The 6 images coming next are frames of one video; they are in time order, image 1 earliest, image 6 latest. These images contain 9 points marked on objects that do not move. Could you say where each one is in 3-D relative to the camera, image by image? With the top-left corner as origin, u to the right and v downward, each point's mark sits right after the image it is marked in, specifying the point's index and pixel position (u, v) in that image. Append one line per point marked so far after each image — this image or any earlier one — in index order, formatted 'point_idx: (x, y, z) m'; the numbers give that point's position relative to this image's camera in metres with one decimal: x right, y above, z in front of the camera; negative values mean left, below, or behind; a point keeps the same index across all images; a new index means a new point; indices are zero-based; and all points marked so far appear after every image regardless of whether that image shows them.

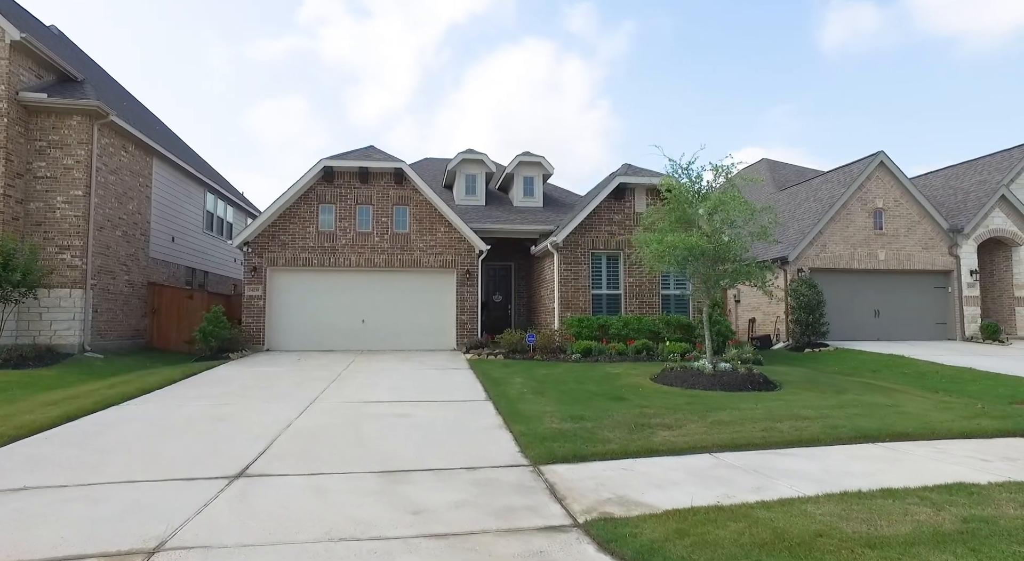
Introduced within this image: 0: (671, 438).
0: (+1.8, -1.7, +6.0) m
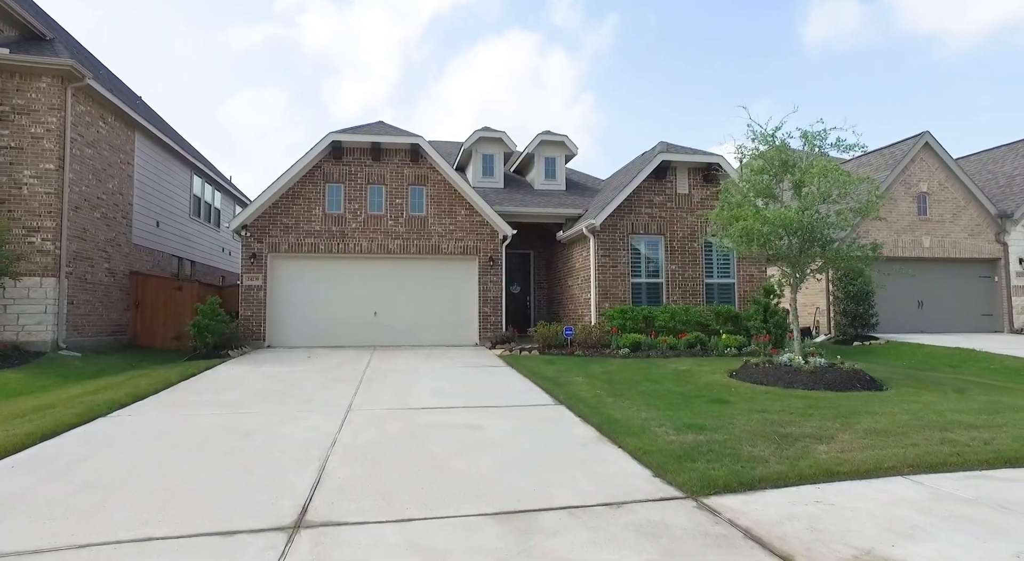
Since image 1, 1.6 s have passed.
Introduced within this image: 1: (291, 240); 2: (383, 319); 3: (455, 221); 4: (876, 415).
0: (+2.8, -1.5, +4.7) m
1: (-5.7, +1.0, +14.0) m
2: (-3.4, -1.0, +14.5) m
3: (-1.5, +1.6, +14.7) m
4: (+3.9, -1.5, +5.9) m
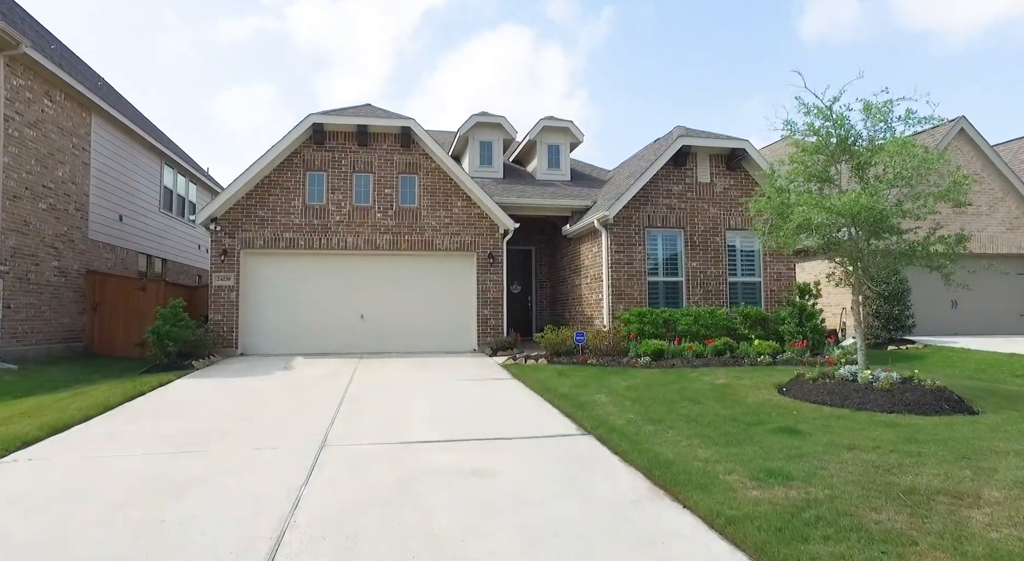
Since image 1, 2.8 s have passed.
0: (+3.0, -1.5, +3.3) m
1: (-5.7, +1.1, +12.5) m
2: (-3.4, -1.0, +13.0) m
3: (-1.5, +1.7, +13.2) m
4: (+4.1, -1.5, +4.5) m
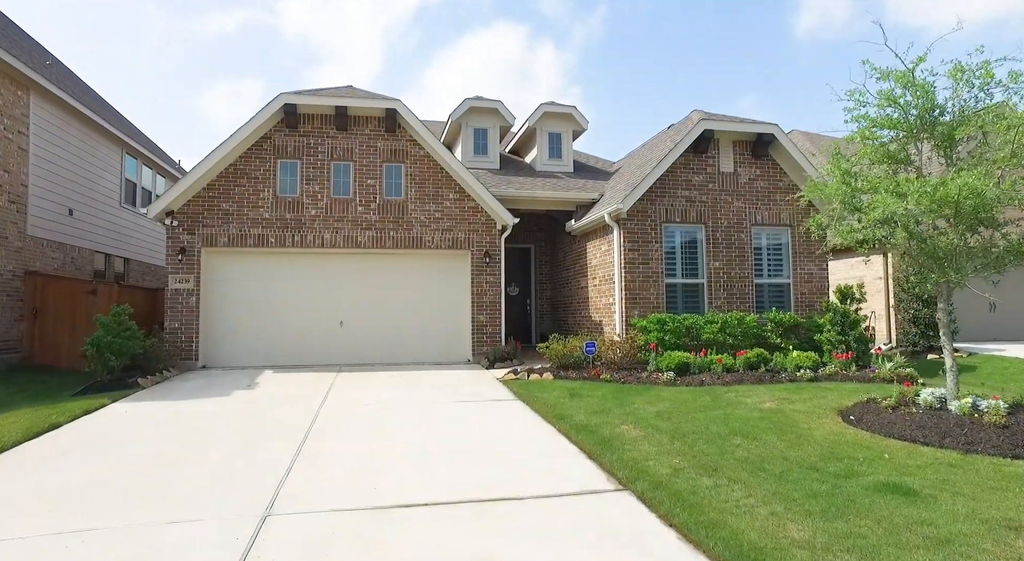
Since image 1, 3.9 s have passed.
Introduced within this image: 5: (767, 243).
0: (+3.2, -1.5, +1.9) m
1: (-5.7, +1.0, +11.0) m
2: (-3.4, -1.1, +11.5) m
3: (-1.5, +1.6, +11.8) m
4: (+4.2, -1.5, +3.1) m
5: (+5.3, +0.8, +11.3) m
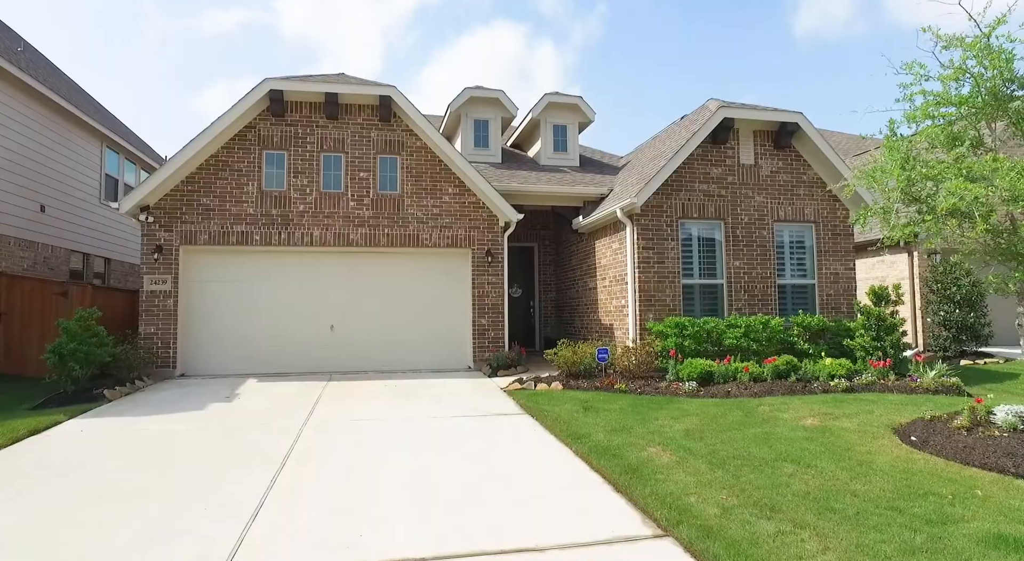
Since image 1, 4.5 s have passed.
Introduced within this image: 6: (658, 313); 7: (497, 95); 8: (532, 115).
0: (+3.3, -1.5, +1.1) m
1: (-5.6, +1.0, +10.2) m
2: (-3.3, -1.1, +10.7) m
3: (-1.5, +1.6, +10.9) m
4: (+4.3, -1.5, +2.4) m
5: (+5.4, +0.8, +10.5) m
6: (+2.6, -0.6, +9.6) m
7: (-0.4, +4.5, +13.1) m
8: (+0.5, +4.1, +13.6) m
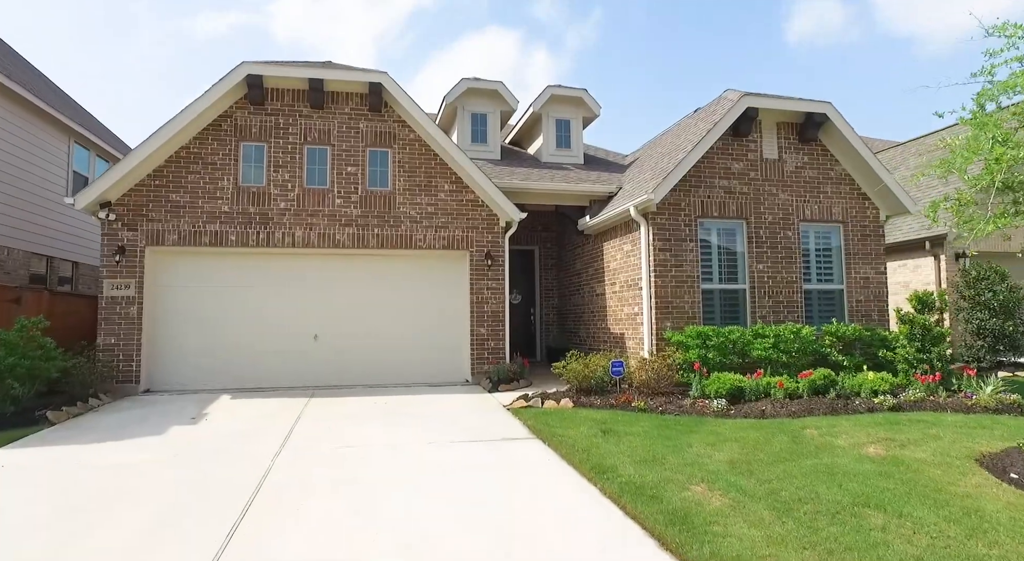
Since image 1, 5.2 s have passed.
0: (+3.5, -1.5, +0.2) m
1: (-5.6, +0.9, +9.2) m
2: (-3.3, -1.2, +9.7) m
3: (-1.4, +1.5, +10.0) m
4: (+4.5, -1.5, +1.5) m
5: (+5.4, +0.7, +9.7) m
6: (+2.6, -0.7, +8.7) m
7: (-0.4, +4.4, +12.2) m
8: (+0.5, +4.0, +12.7) m
